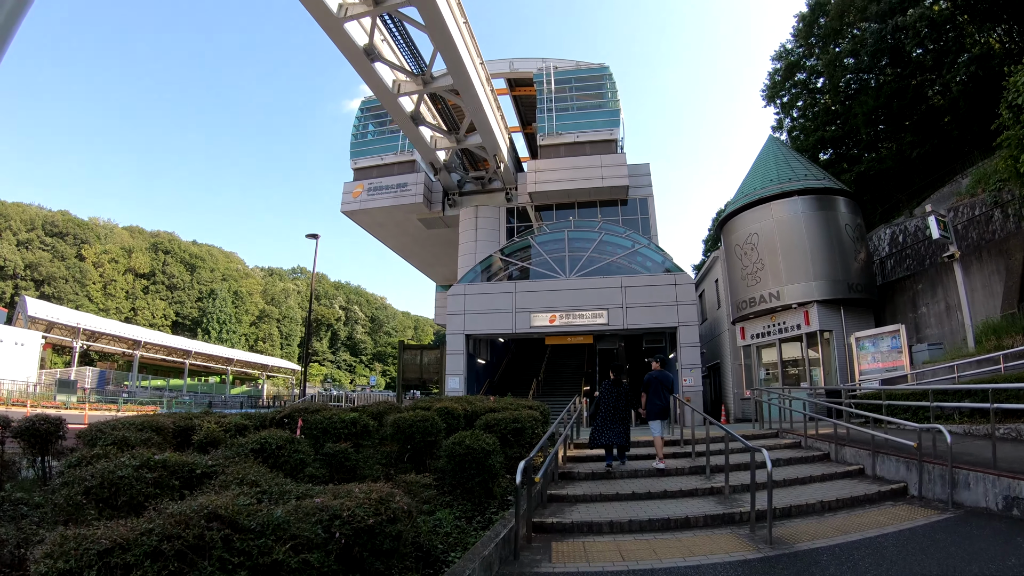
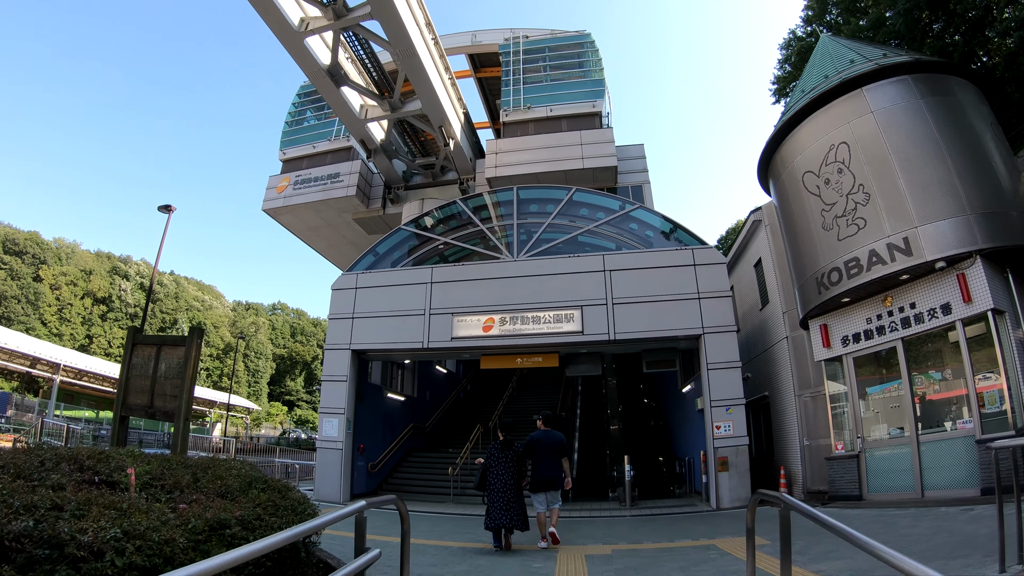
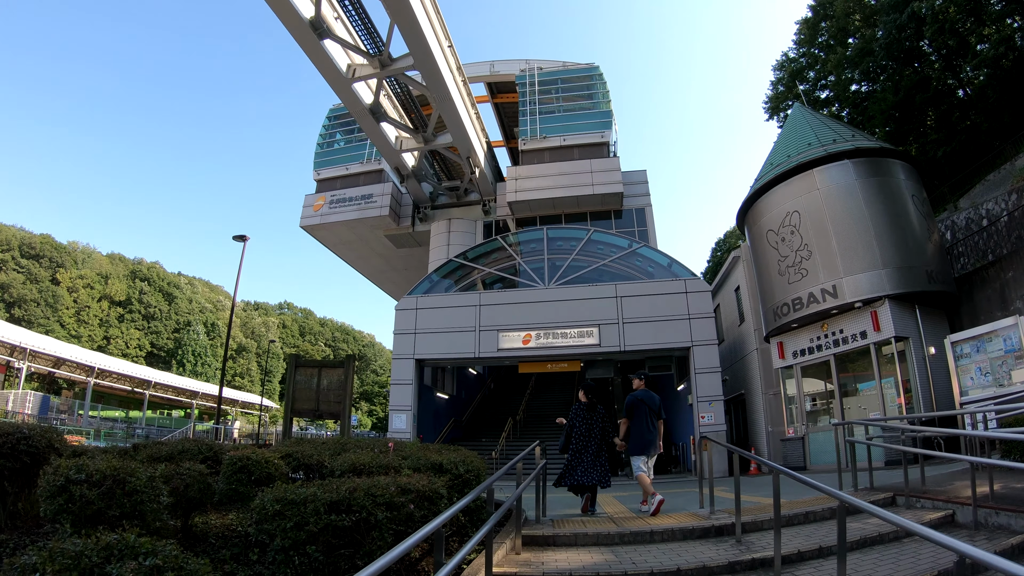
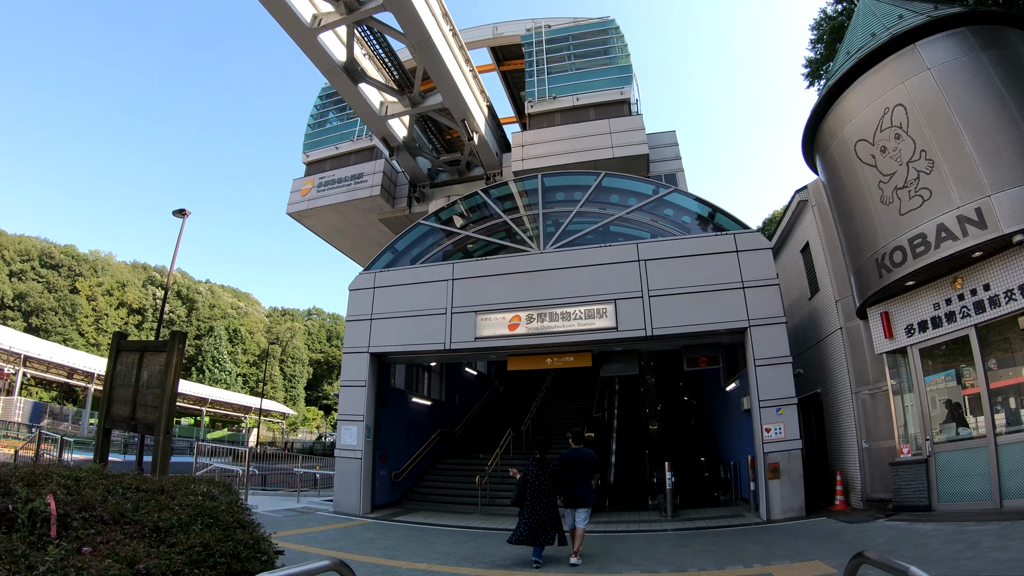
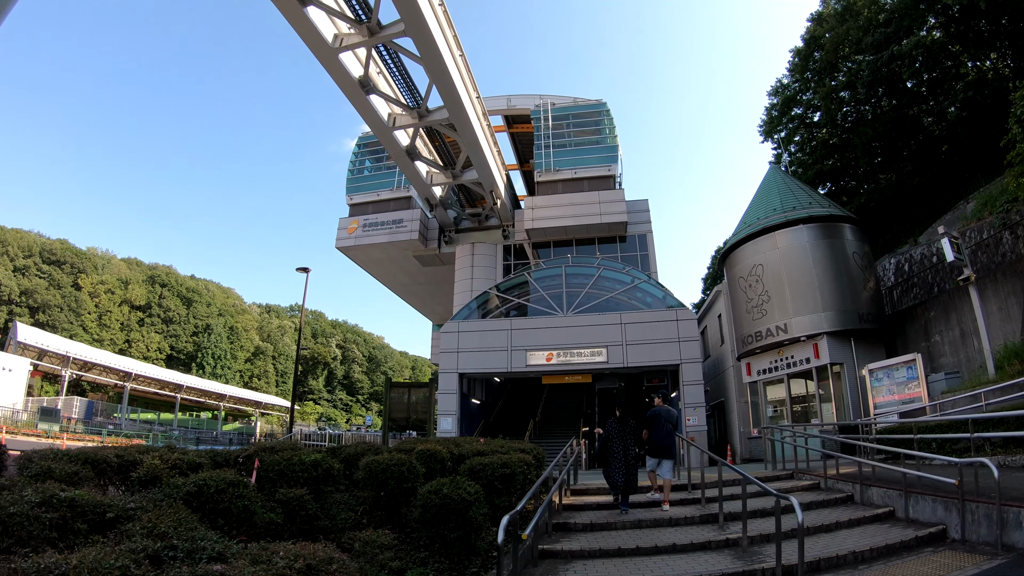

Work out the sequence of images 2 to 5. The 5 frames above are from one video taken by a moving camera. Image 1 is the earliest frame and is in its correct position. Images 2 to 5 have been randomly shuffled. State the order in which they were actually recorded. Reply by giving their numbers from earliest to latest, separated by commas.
5, 3, 2, 4
